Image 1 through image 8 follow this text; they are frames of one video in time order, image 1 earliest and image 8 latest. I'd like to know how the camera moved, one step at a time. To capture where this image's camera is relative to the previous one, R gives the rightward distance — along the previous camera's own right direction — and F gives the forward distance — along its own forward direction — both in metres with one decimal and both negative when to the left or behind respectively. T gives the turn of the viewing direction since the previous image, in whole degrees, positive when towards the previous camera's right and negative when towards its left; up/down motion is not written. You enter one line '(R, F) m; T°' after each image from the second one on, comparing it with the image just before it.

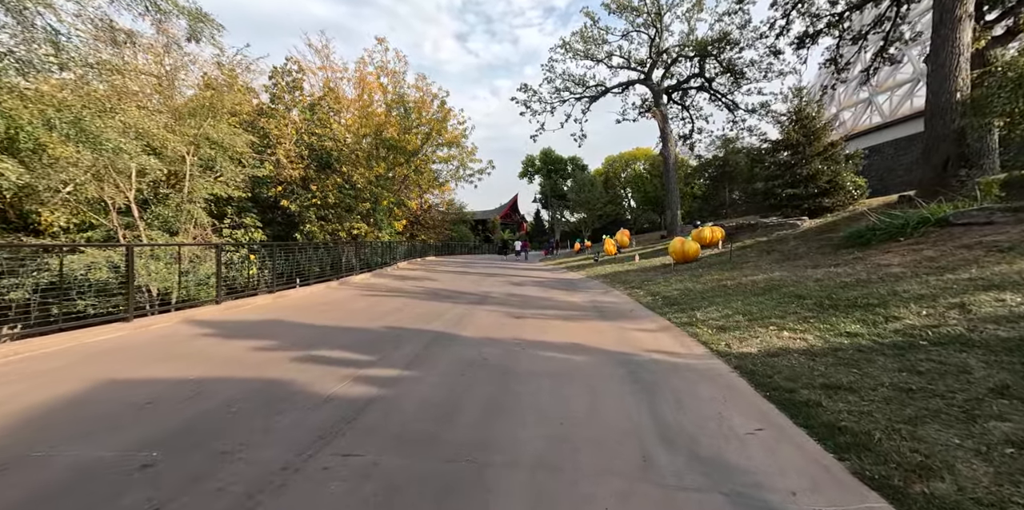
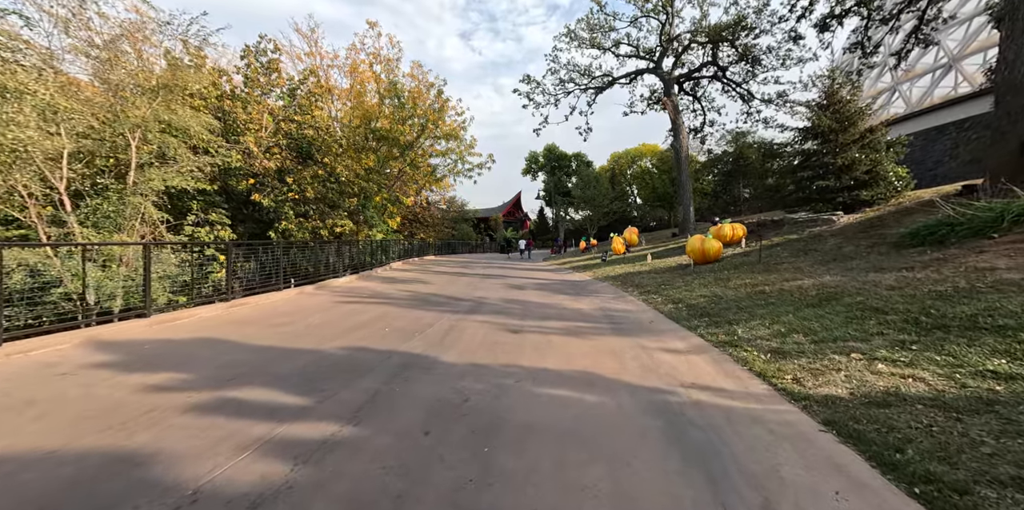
(+0.1, +1.5) m; -1°
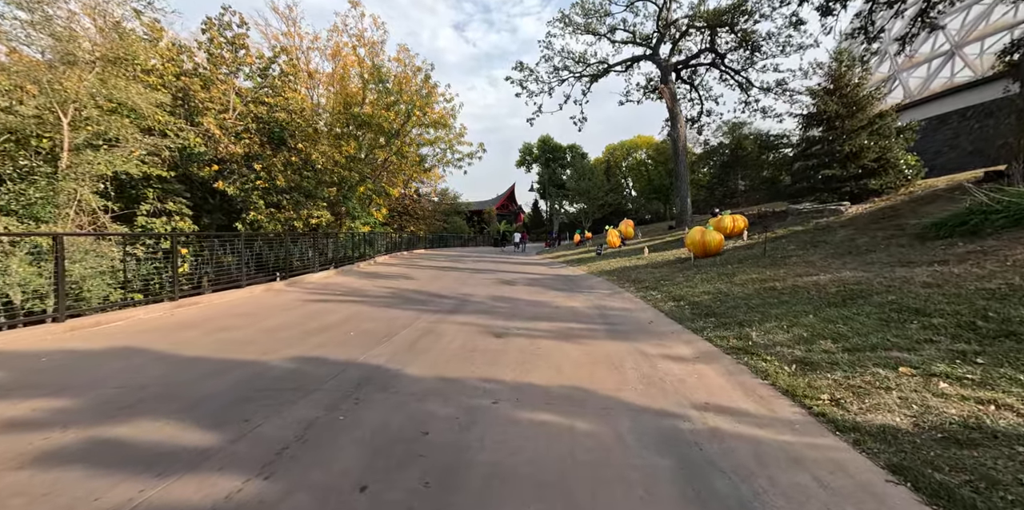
(+0.2, +0.8) m; +1°
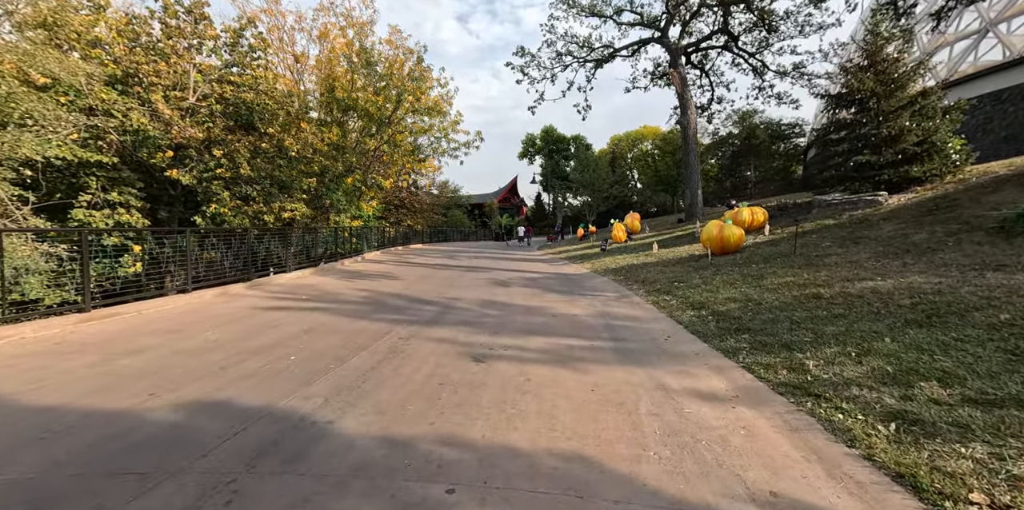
(+0.2, +1.3) m; -1°
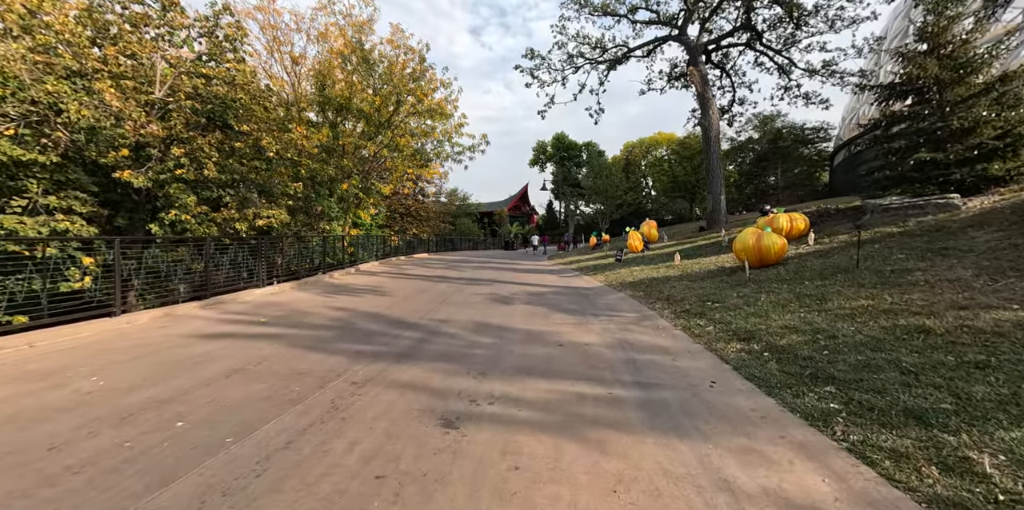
(+0.2, +1.5) m; -2°
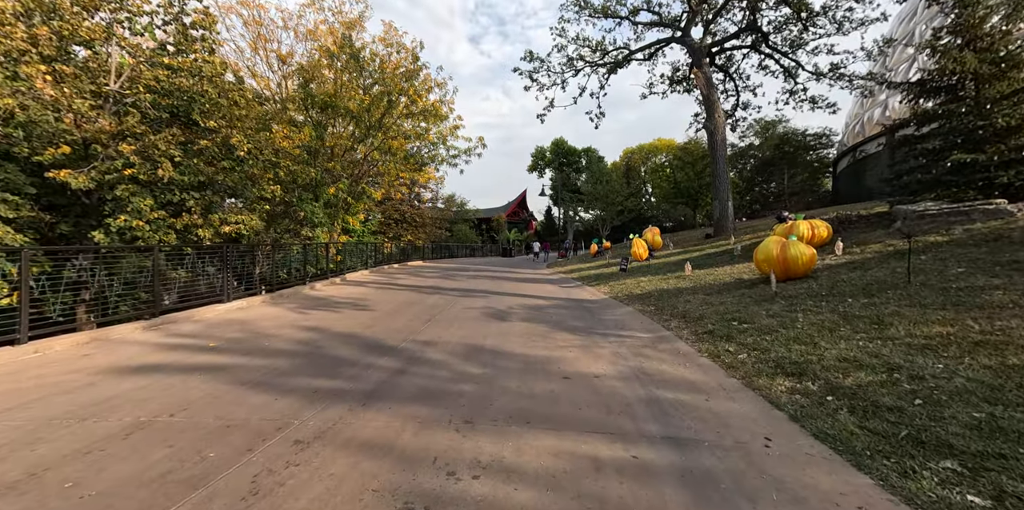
(0.0, +1.1) m; 0°
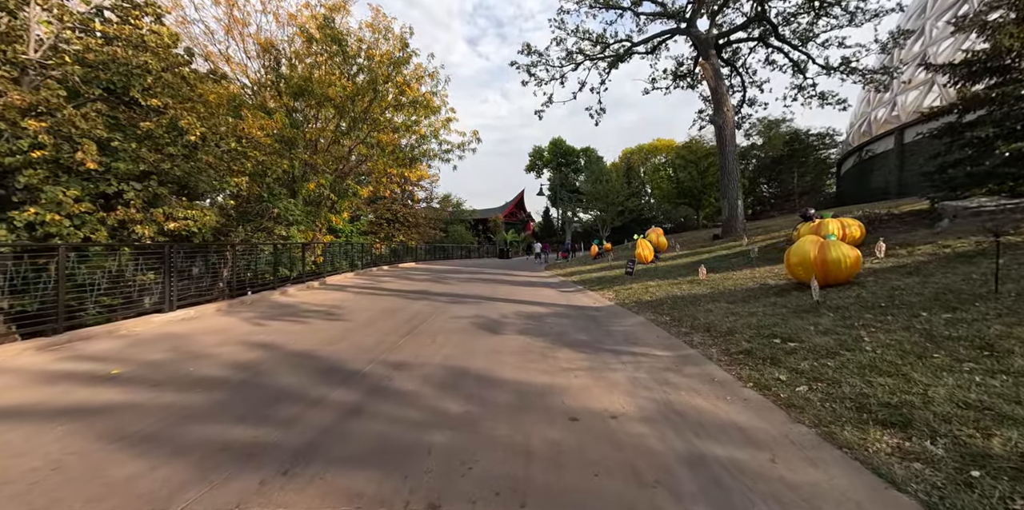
(+0.1, +1.3) m; 0°
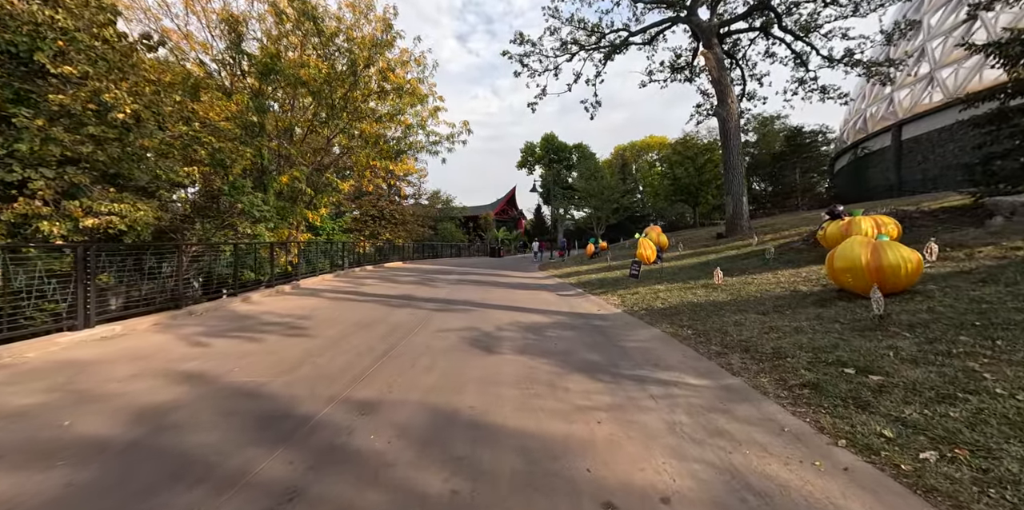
(-0.1, +1.3) m; +1°
